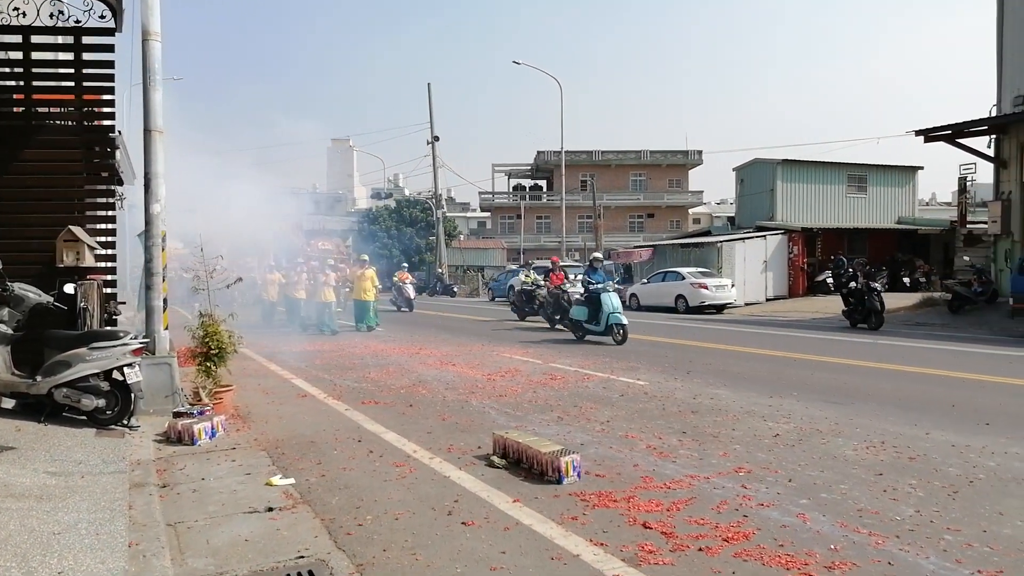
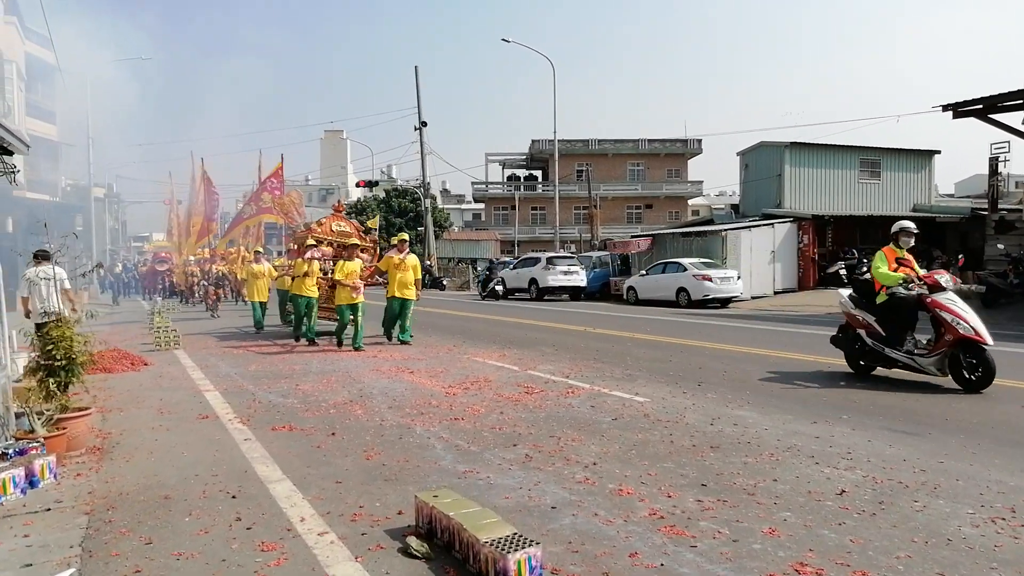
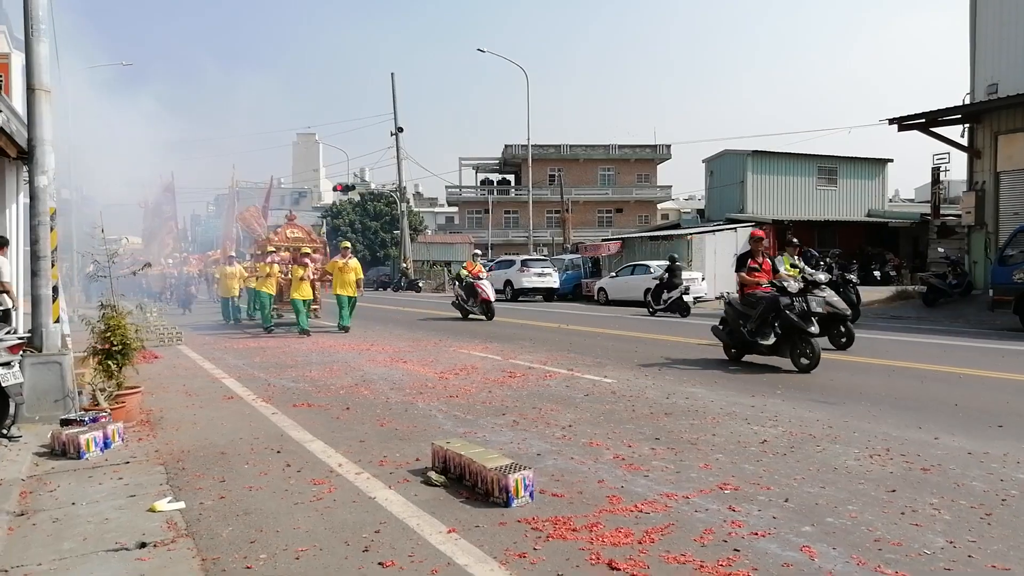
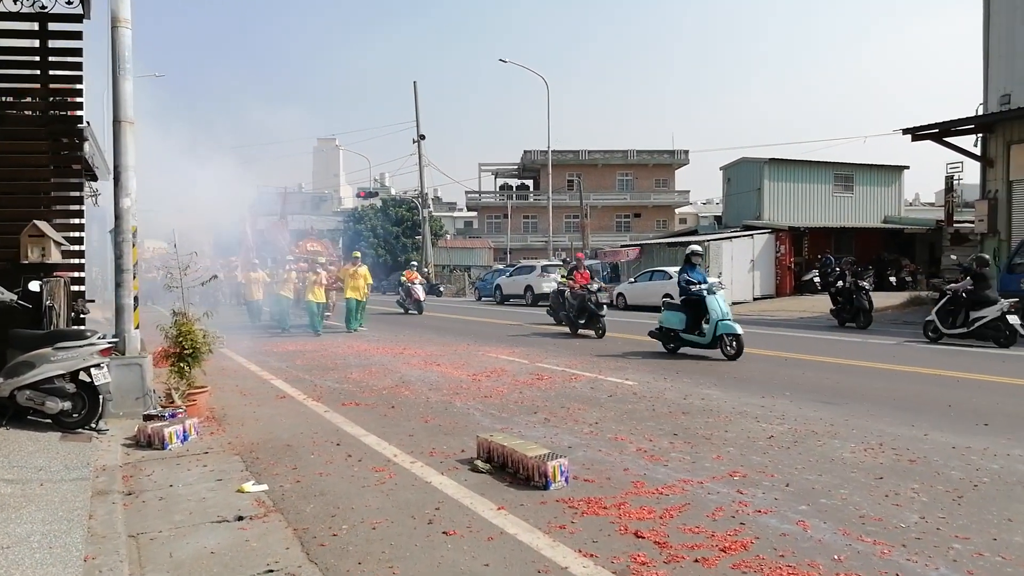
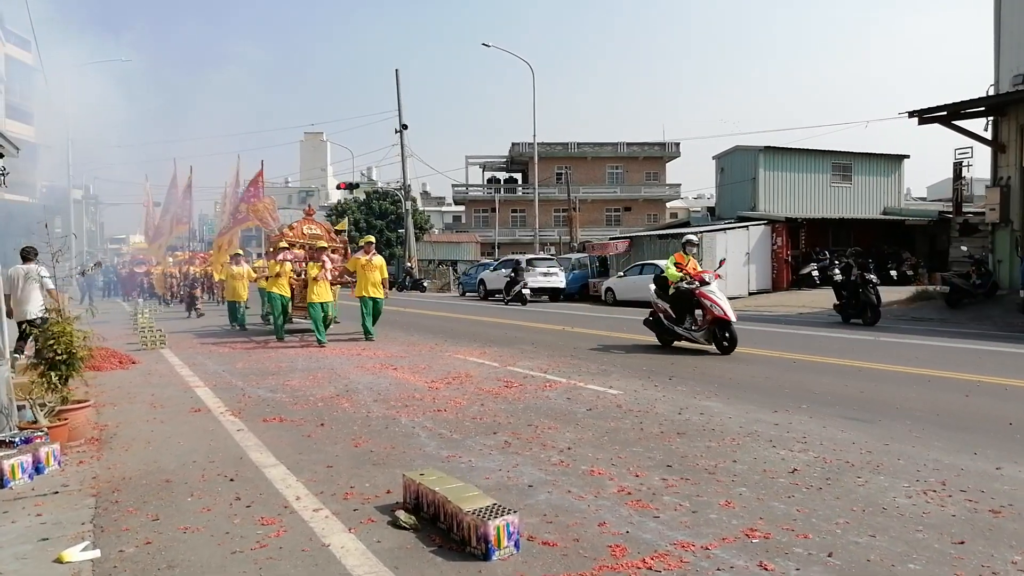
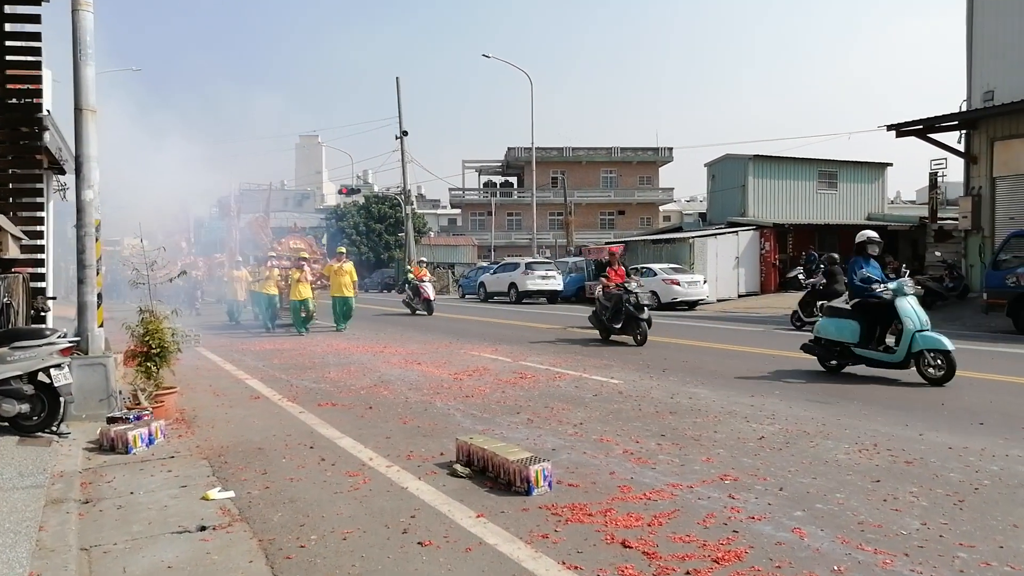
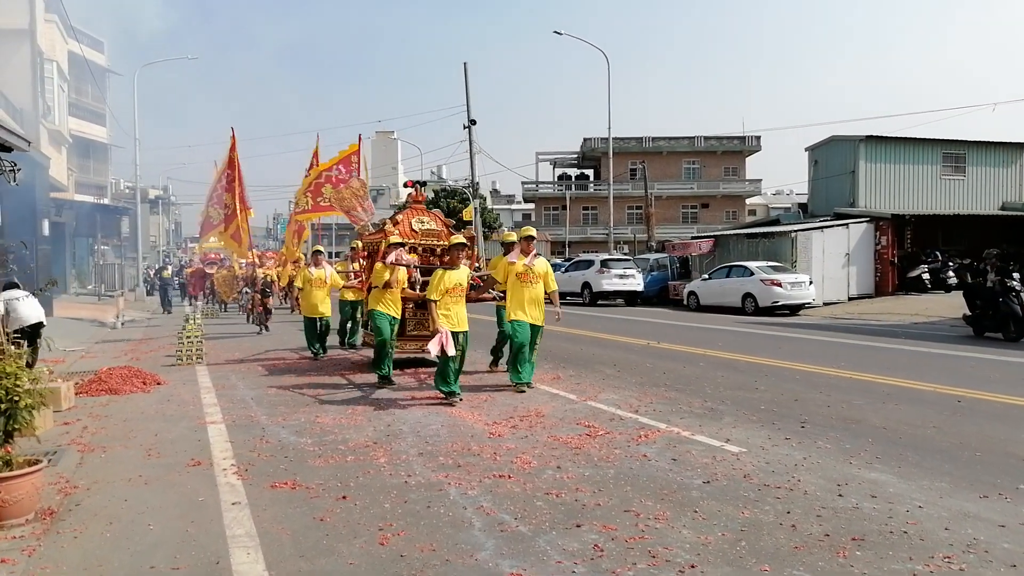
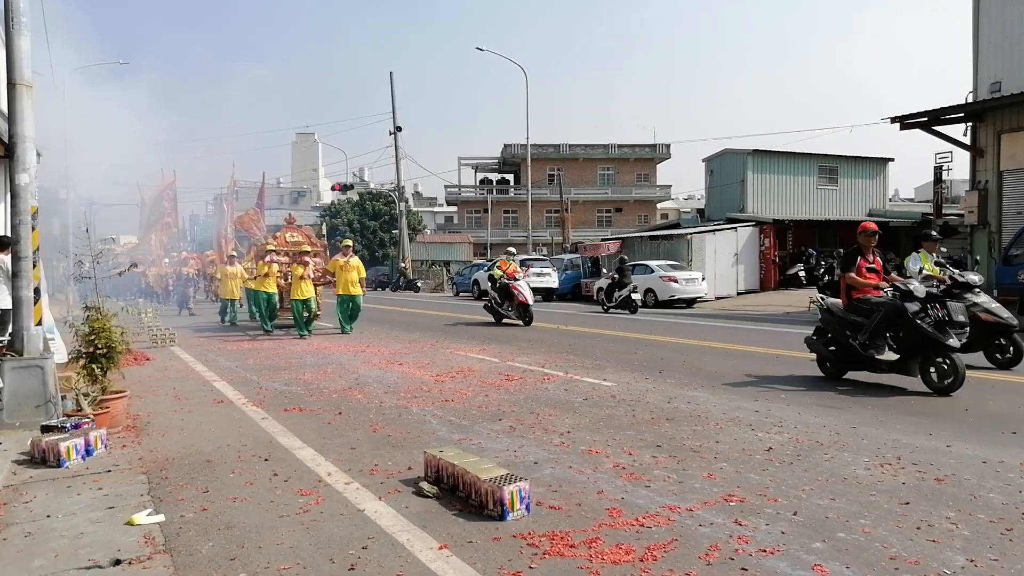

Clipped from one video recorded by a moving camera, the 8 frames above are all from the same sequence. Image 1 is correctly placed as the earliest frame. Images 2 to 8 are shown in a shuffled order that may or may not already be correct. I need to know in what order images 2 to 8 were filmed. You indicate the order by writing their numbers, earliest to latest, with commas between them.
4, 6, 3, 8, 5, 2, 7
